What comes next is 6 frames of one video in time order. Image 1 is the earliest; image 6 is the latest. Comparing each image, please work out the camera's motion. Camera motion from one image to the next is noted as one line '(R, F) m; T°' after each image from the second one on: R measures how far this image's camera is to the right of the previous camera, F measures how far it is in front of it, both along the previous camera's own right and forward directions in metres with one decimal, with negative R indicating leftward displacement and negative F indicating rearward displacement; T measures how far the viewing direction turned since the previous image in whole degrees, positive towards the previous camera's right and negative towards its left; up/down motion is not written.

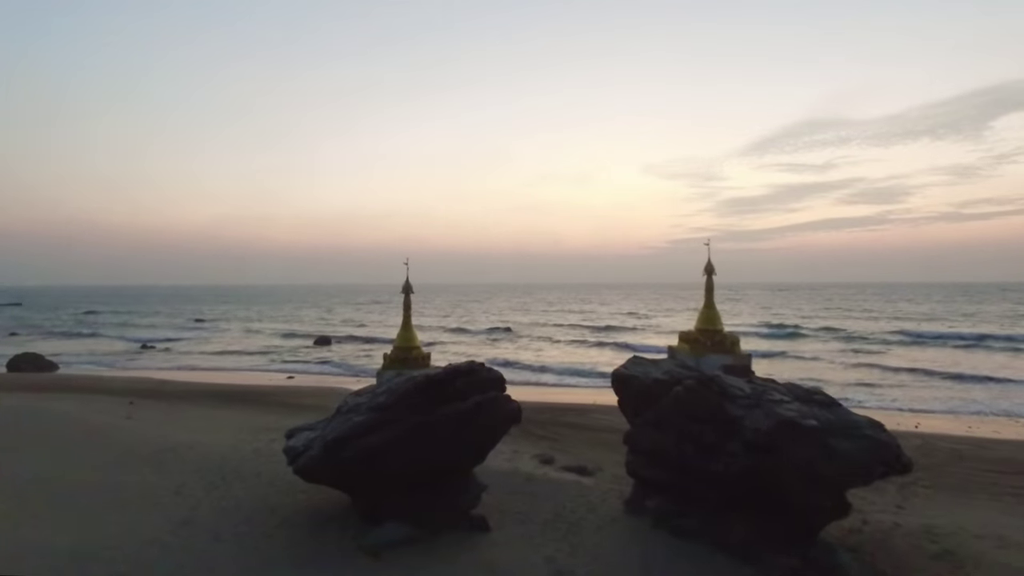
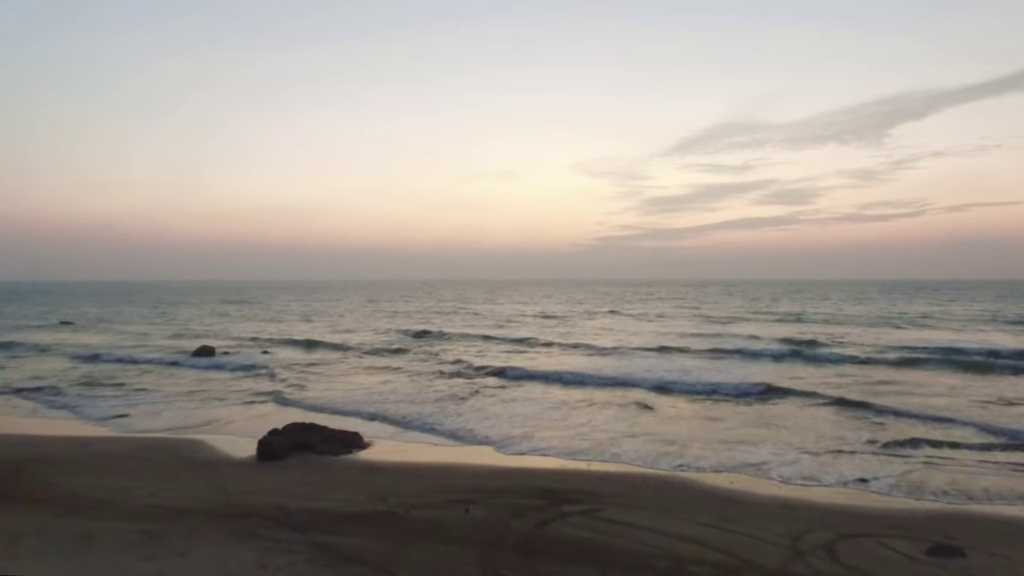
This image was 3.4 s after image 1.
(-0.3, +6.5) m; +6°
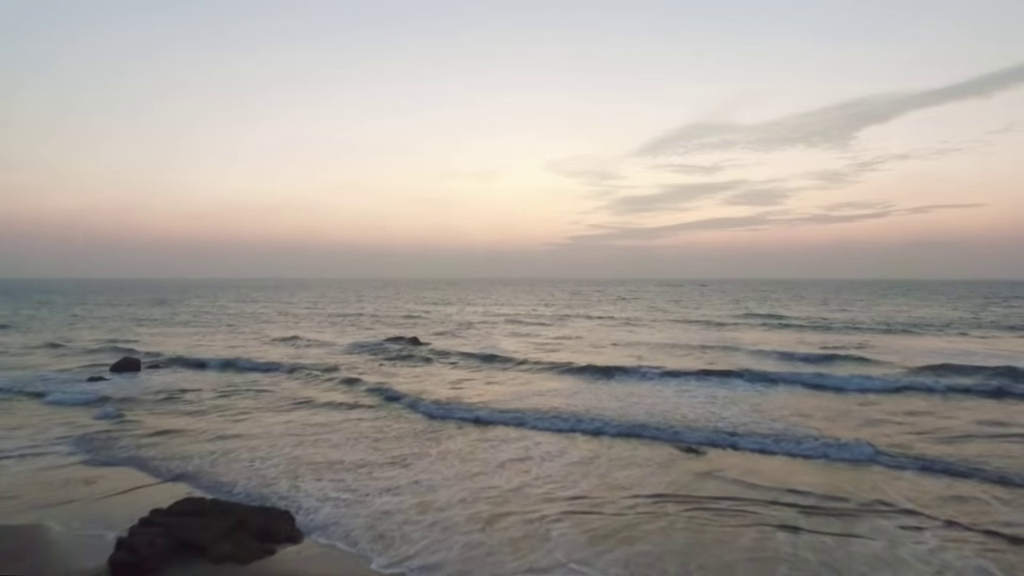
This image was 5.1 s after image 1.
(-0.7, +3.7) m; +2°
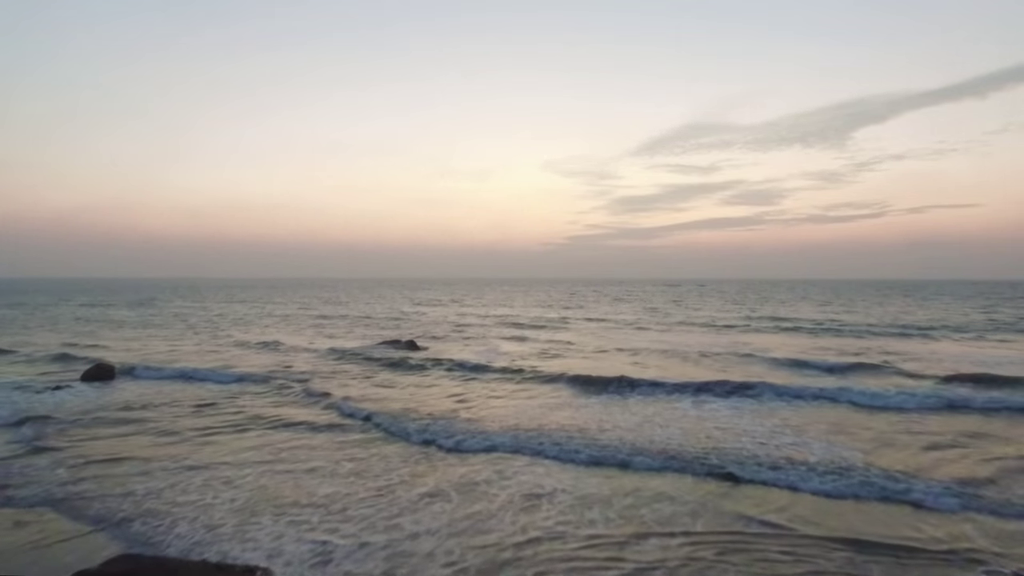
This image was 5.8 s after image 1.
(-0.6, +0.8) m; 0°
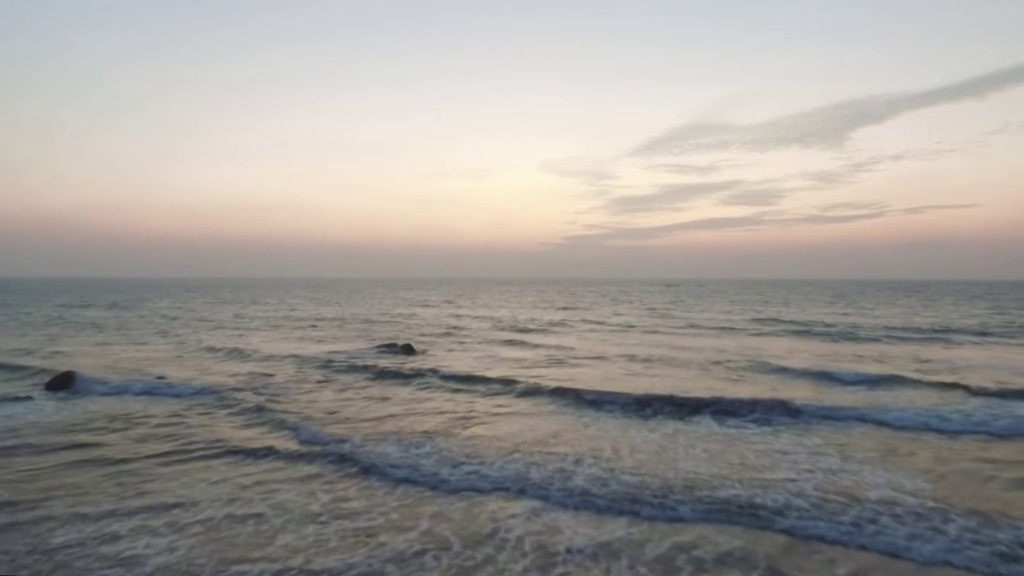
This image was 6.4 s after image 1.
(-0.2, +2.0) m; 0°
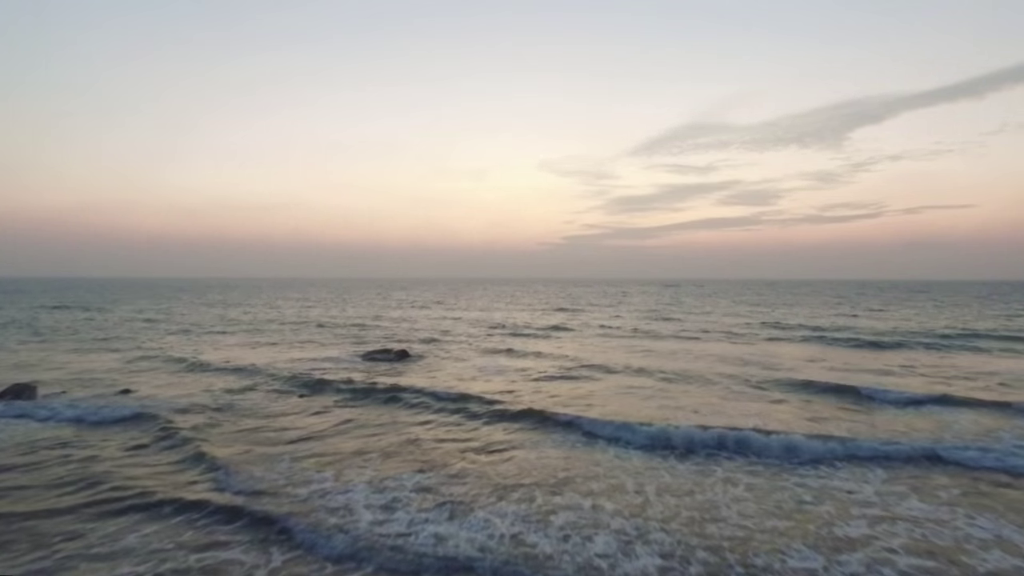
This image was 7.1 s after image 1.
(-0.1, +2.7) m; 0°
